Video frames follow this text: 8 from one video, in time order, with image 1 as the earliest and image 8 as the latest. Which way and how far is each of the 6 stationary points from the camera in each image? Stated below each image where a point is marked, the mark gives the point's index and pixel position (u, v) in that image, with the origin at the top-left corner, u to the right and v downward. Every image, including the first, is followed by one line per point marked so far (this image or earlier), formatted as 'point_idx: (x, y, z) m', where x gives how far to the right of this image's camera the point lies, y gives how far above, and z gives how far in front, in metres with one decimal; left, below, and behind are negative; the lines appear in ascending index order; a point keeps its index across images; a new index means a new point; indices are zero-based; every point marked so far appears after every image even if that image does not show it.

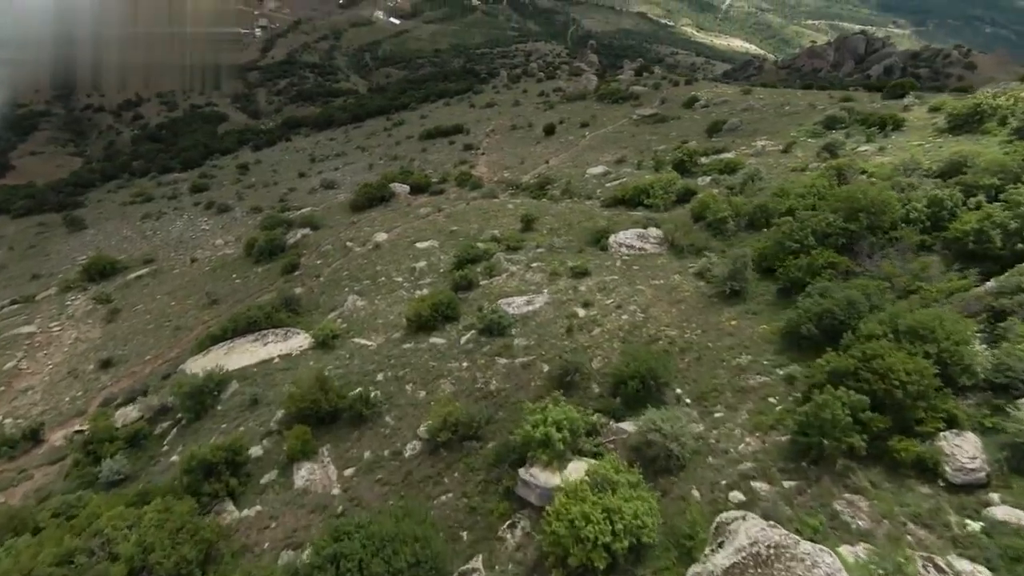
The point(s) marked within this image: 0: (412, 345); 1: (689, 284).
0: (-3.5, -2.0, +18.0) m
1: (+6.2, +0.1, +17.8) m
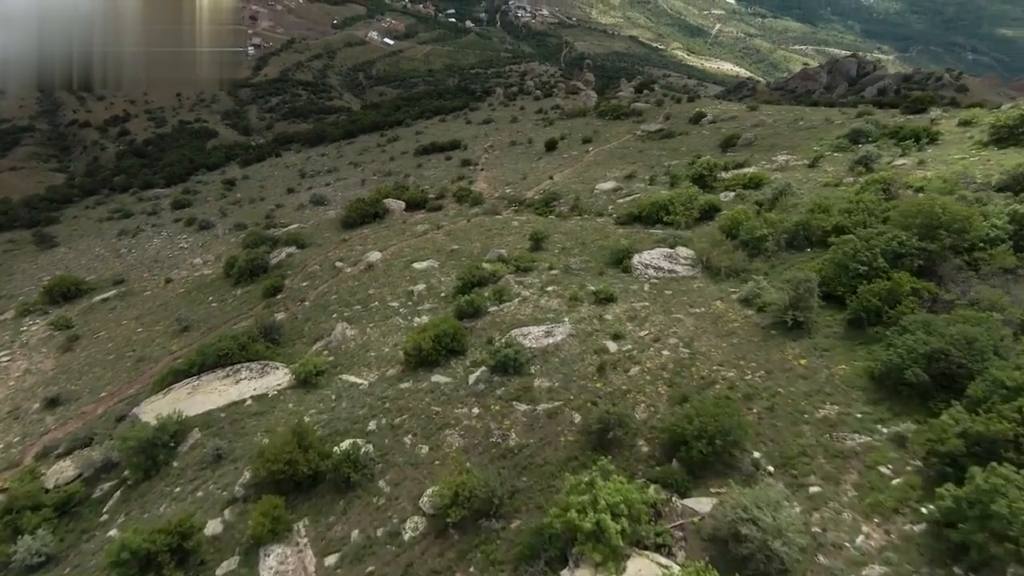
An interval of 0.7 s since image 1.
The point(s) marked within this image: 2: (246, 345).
0: (-3.0, -2.9, +15.2) m
1: (+6.7, -0.8, +15.3) m
2: (-9.8, -2.2, +18.9) m
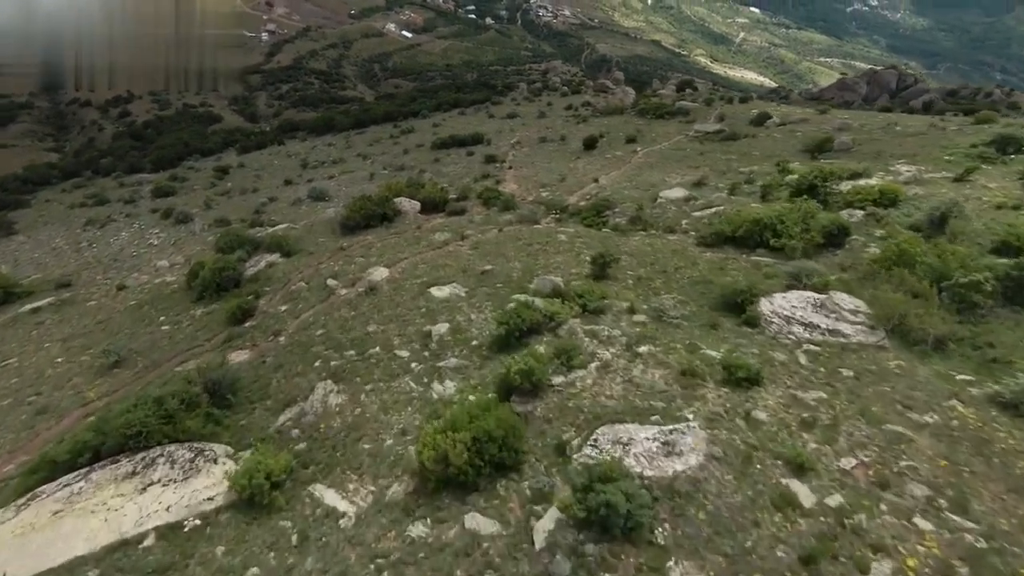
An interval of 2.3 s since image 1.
0: (-1.4, -4.1, +8.6) m
1: (+8.4, -2.4, +8.6) m
2: (-8.1, -3.1, +12.4) m
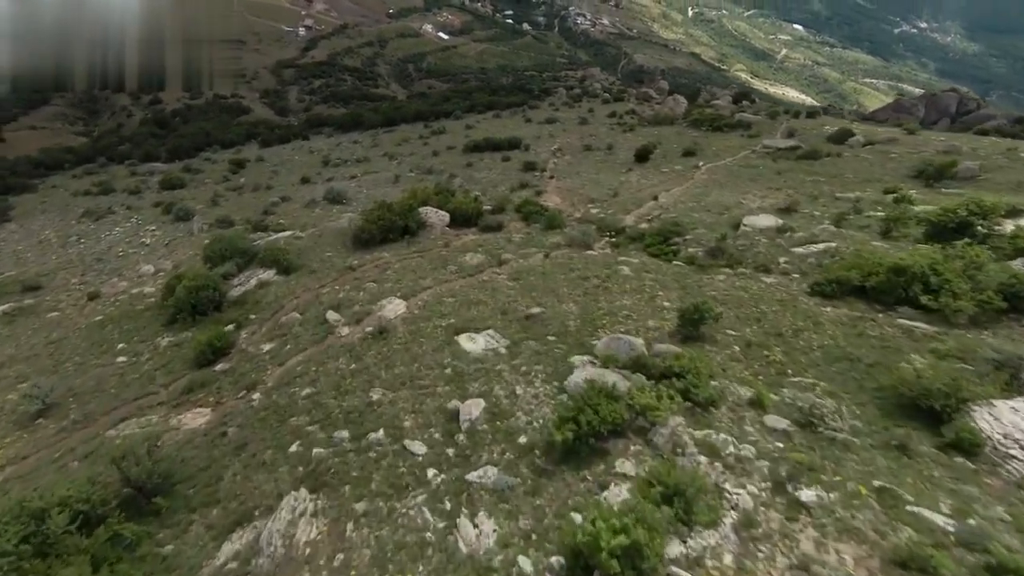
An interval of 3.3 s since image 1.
0: (-0.6, -5.3, +3.9) m
1: (+9.4, -4.3, +3.6) m
2: (-7.0, -4.0, +8.0) m
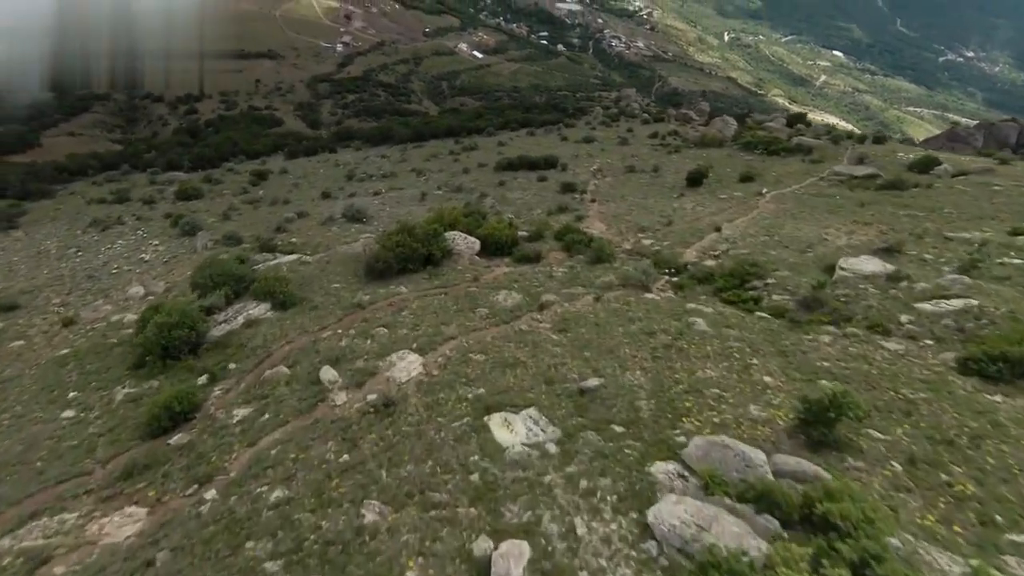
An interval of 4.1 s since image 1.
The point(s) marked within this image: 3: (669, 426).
0: (-0.2, -6.3, +0.1) m
1: (+9.8, -5.6, -0.6) m
2: (-6.4, -4.8, +4.5) m
3: (+3.0, -2.6, +9.7) m
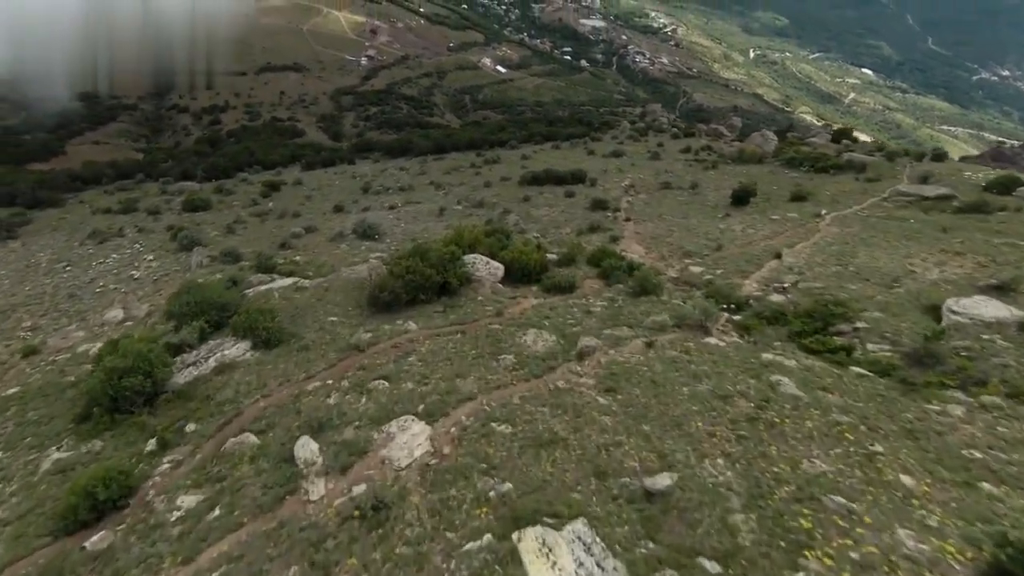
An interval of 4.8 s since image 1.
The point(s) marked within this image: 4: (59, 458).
0: (0.0, -6.9, -3.0) m
1: (+9.9, -6.4, -4.1) m
2: (-6.1, -5.4, +1.7) m
3: (+3.5, -3.5, +6.6) m
4: (-9.1, -3.3, +10.4) m
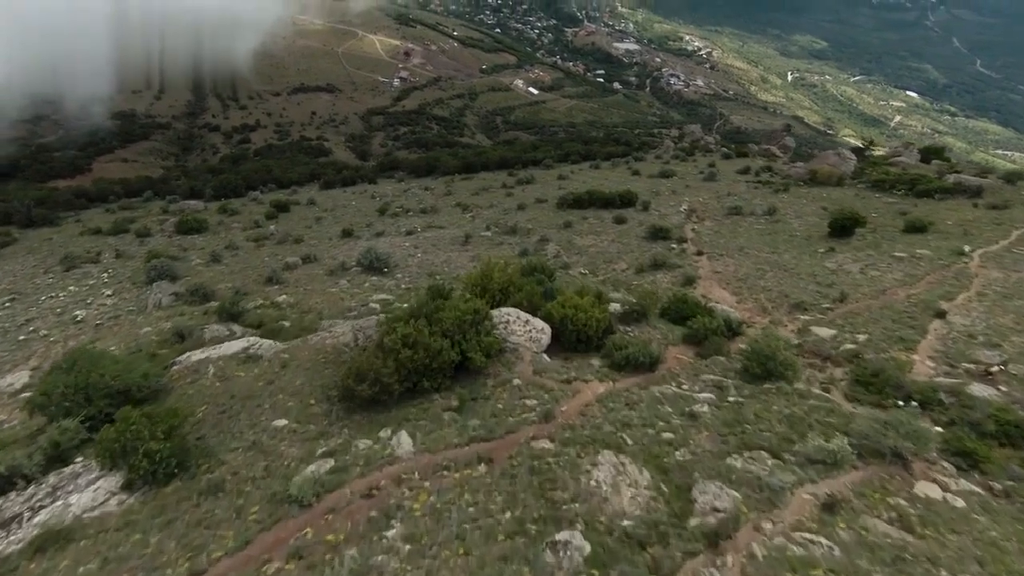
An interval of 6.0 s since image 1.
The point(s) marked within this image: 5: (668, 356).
0: (-0.1, -7.7, -9.0) m
1: (+9.8, -7.4, -10.6) m
2: (-5.8, -6.3, -4.0) m
3: (+4.1, -4.9, +0.5) m
4: (-8.3, -4.6, +4.9) m
5: (+3.8, -1.6, +12.5) m
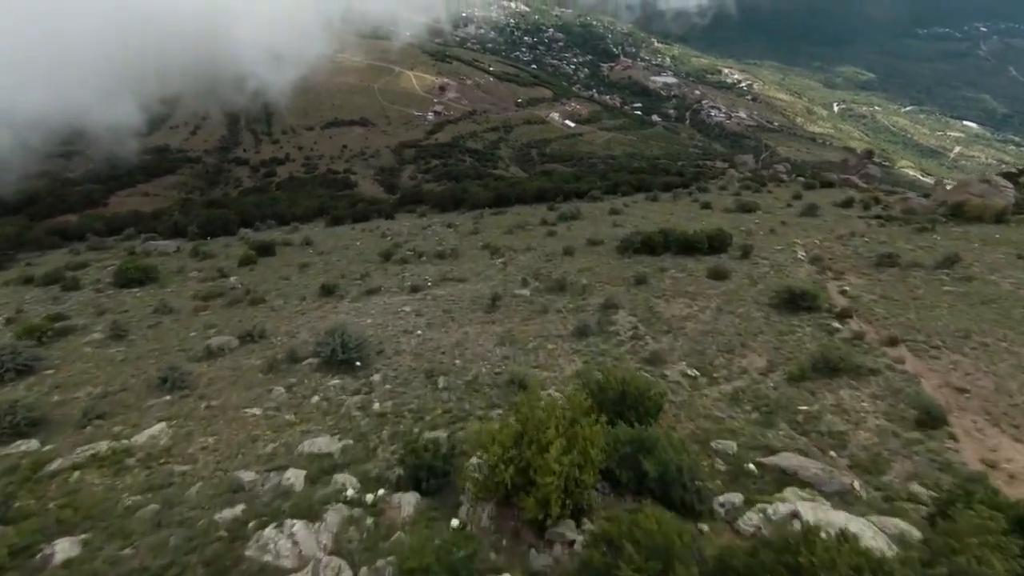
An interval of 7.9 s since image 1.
0: (-0.7, -8.5, -18.7) m
1: (+9.0, -8.2, -20.9) m
2: (-6.1, -7.4, -13.2) m
3: (+4.0, -6.3, -9.3) m
4: (-8.0, -6.2, -4.0) m
5: (+4.5, -3.9, +2.9) m
